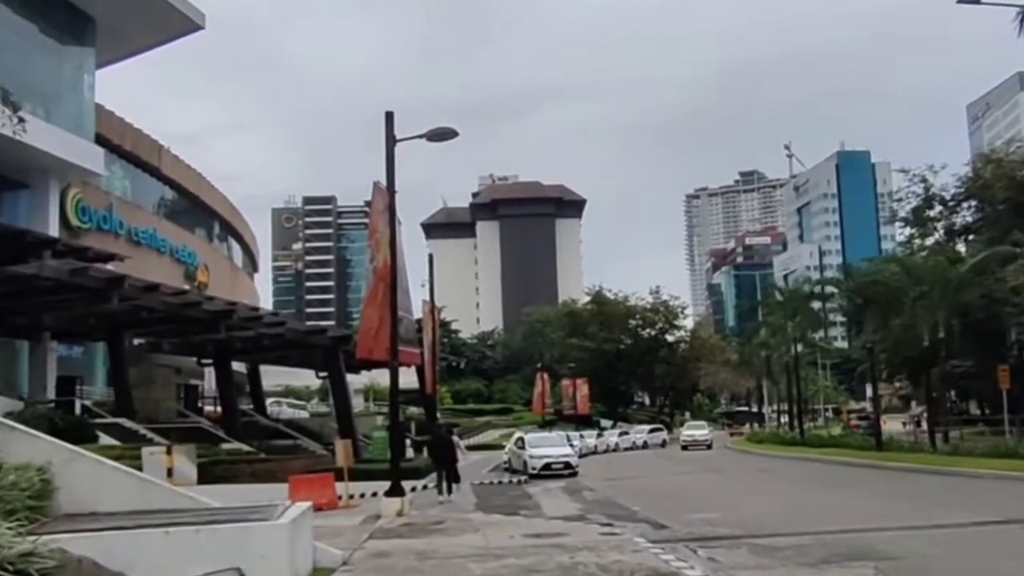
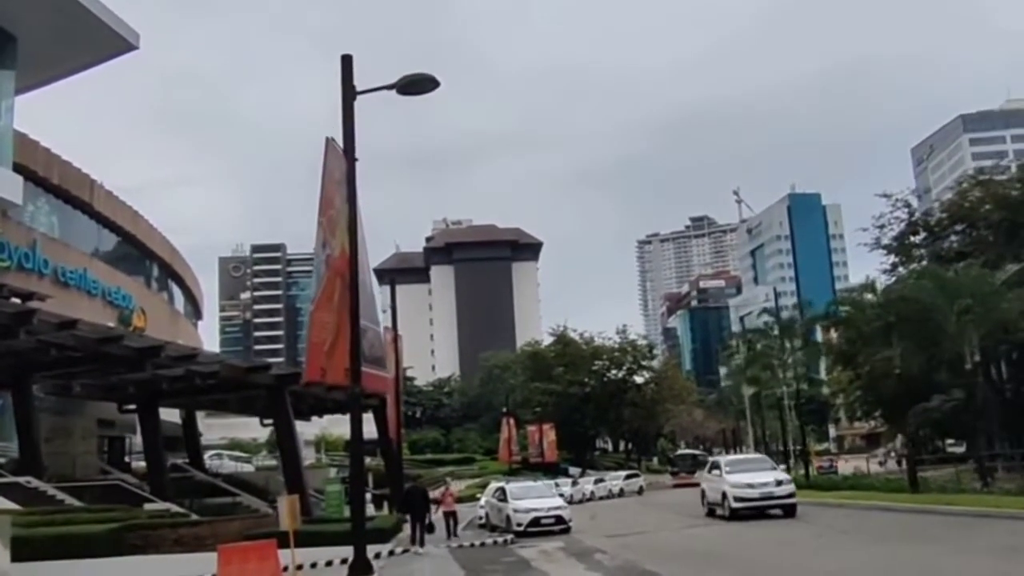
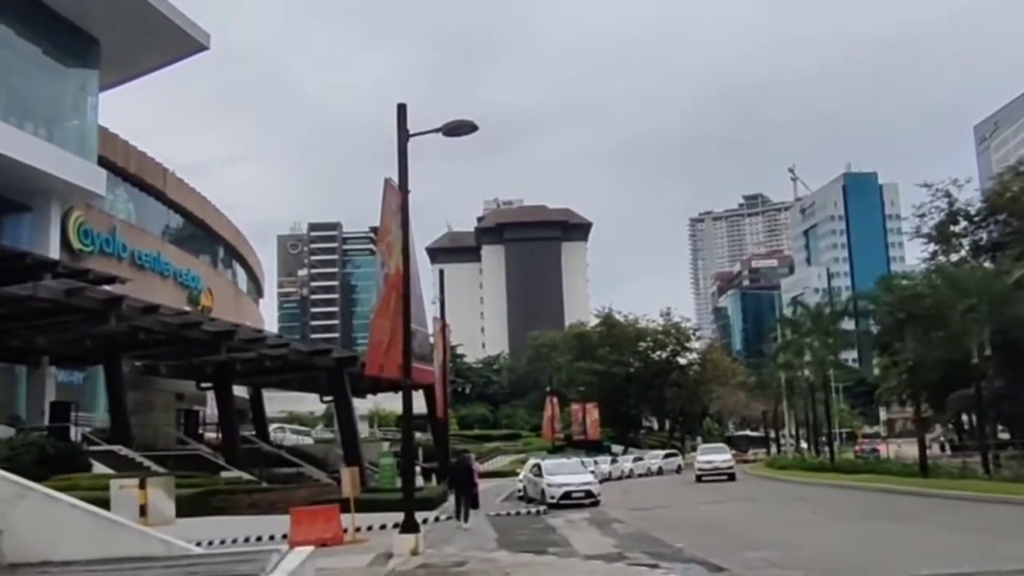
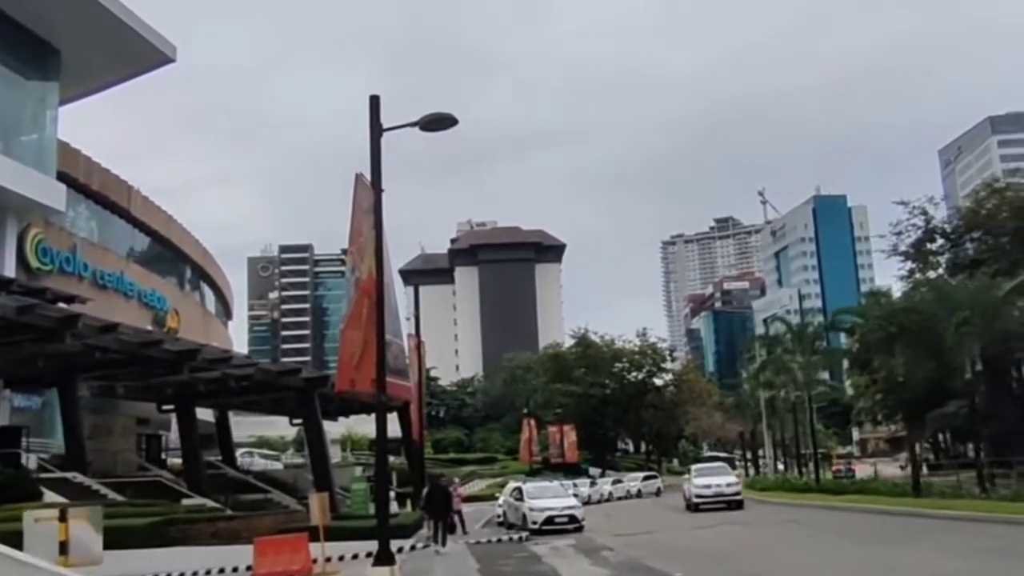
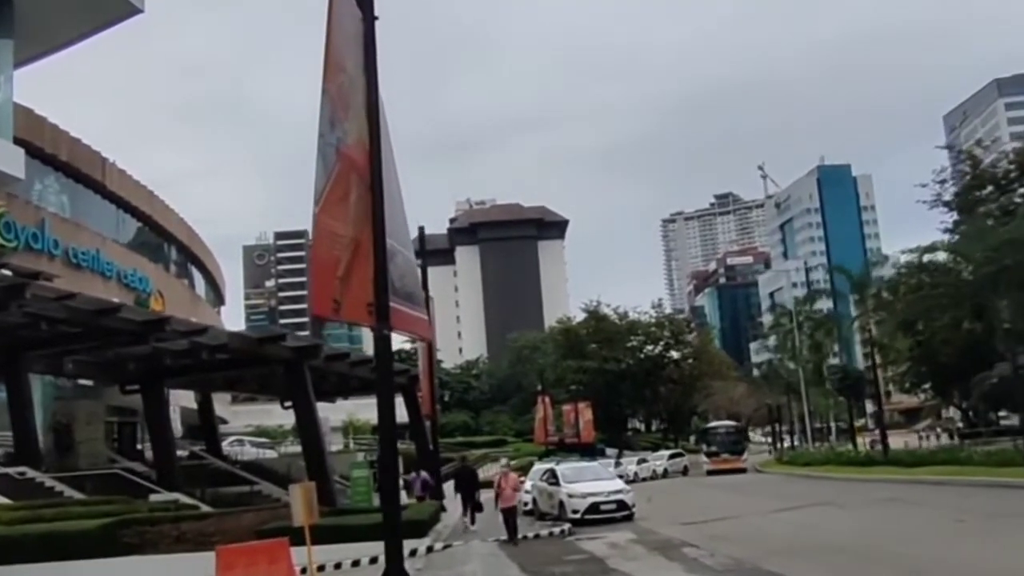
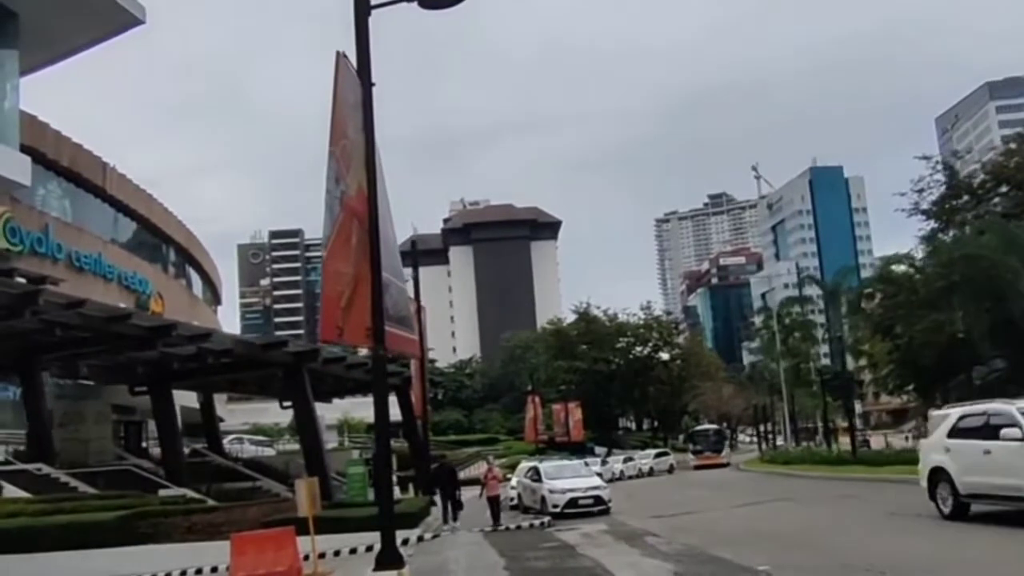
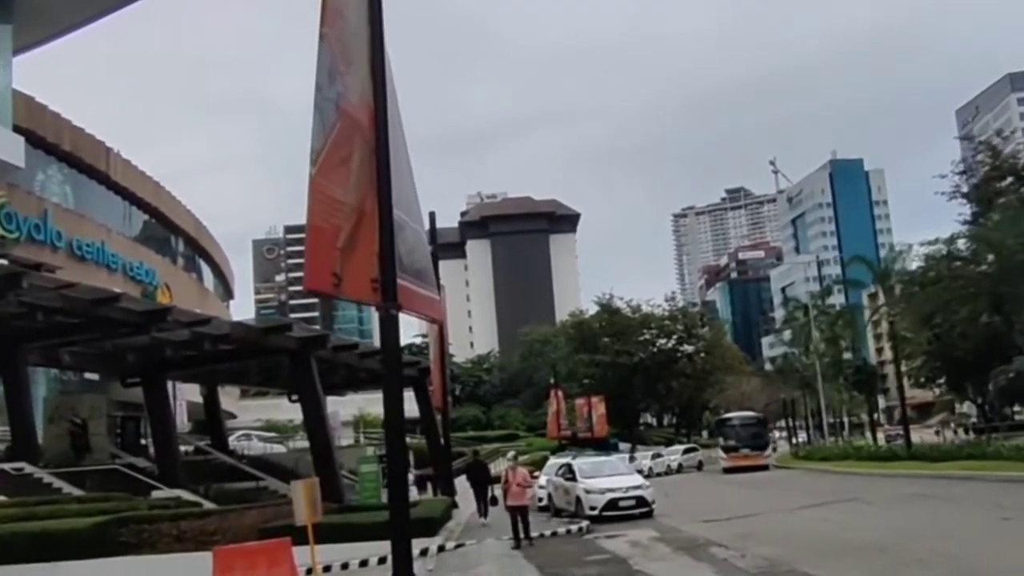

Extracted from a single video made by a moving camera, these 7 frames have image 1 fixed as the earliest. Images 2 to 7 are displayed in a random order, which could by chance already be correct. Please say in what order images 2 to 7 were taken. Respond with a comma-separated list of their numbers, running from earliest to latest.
3, 4, 2, 6, 5, 7
